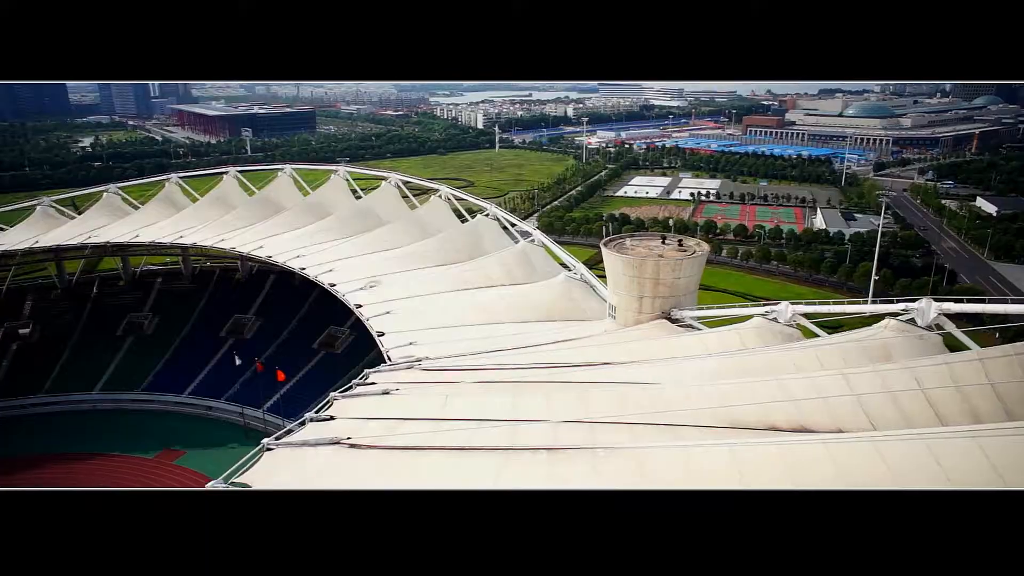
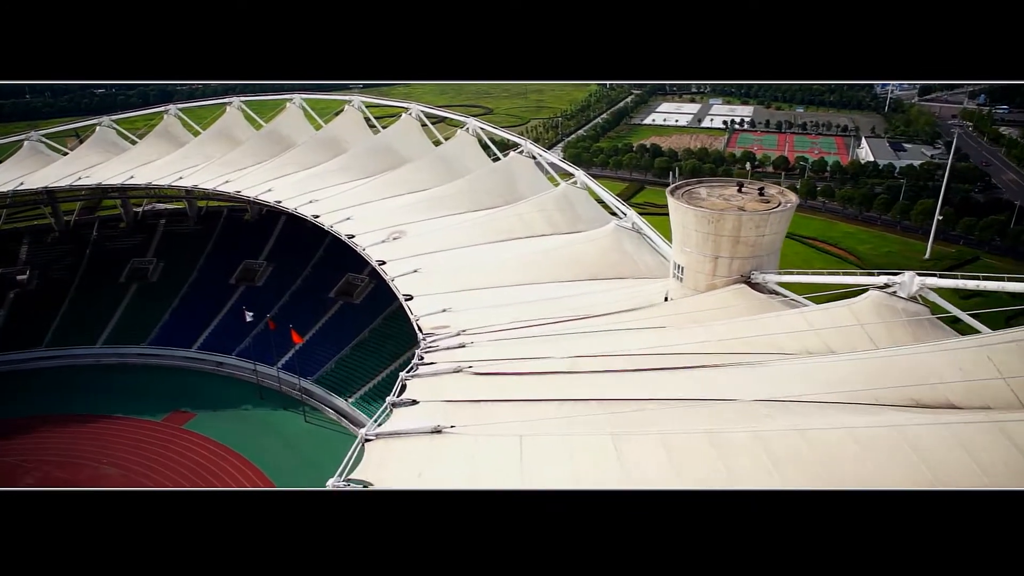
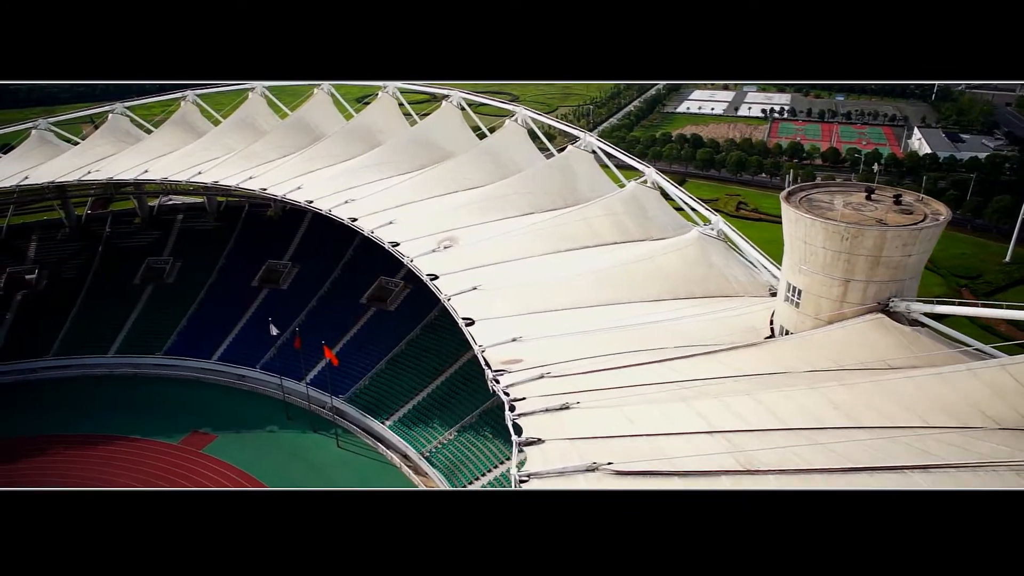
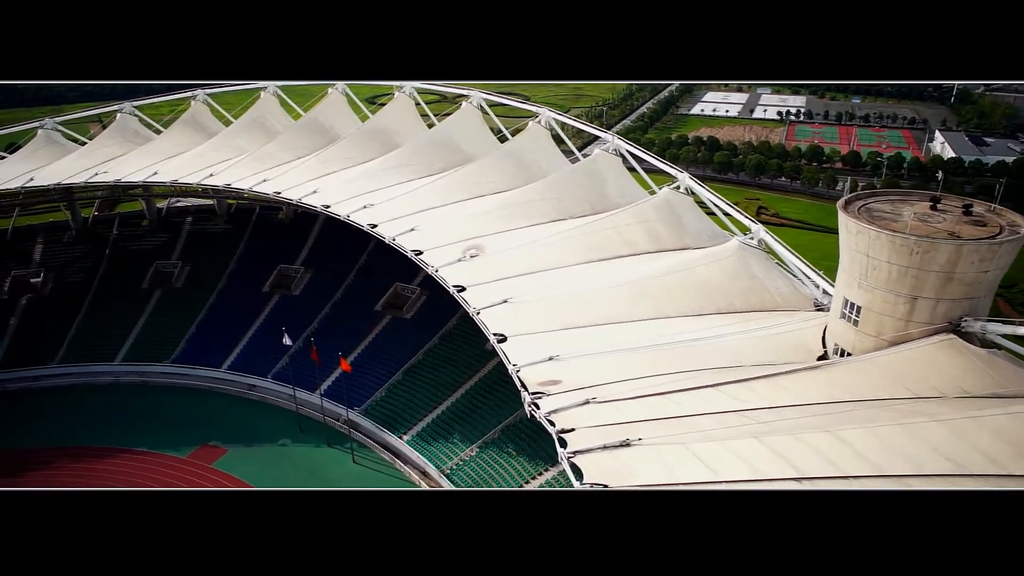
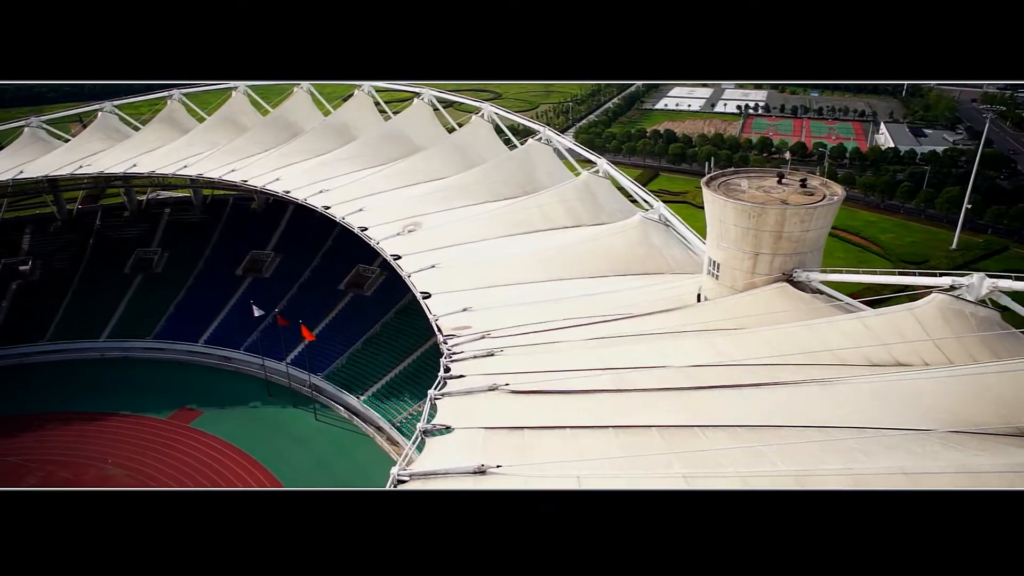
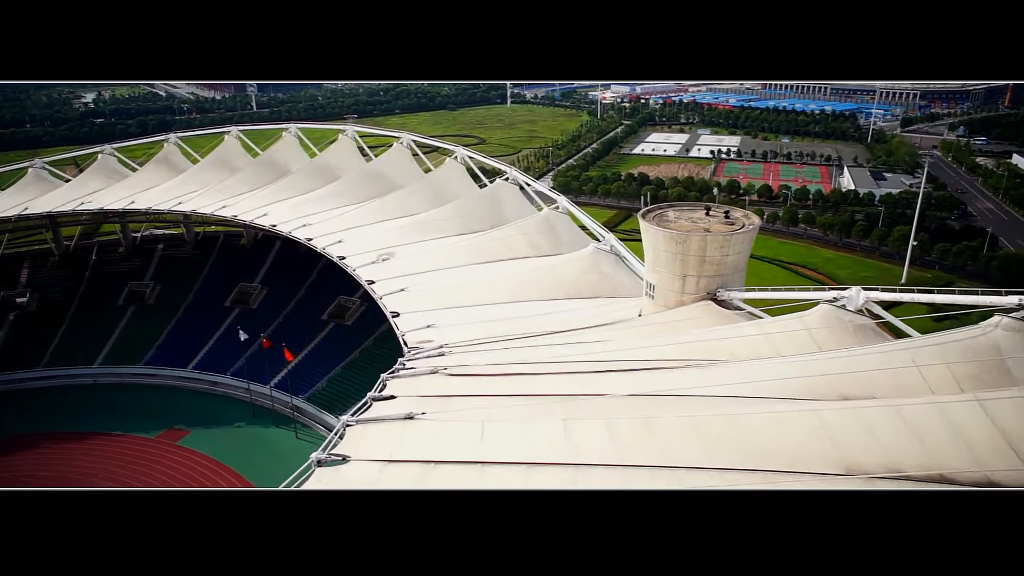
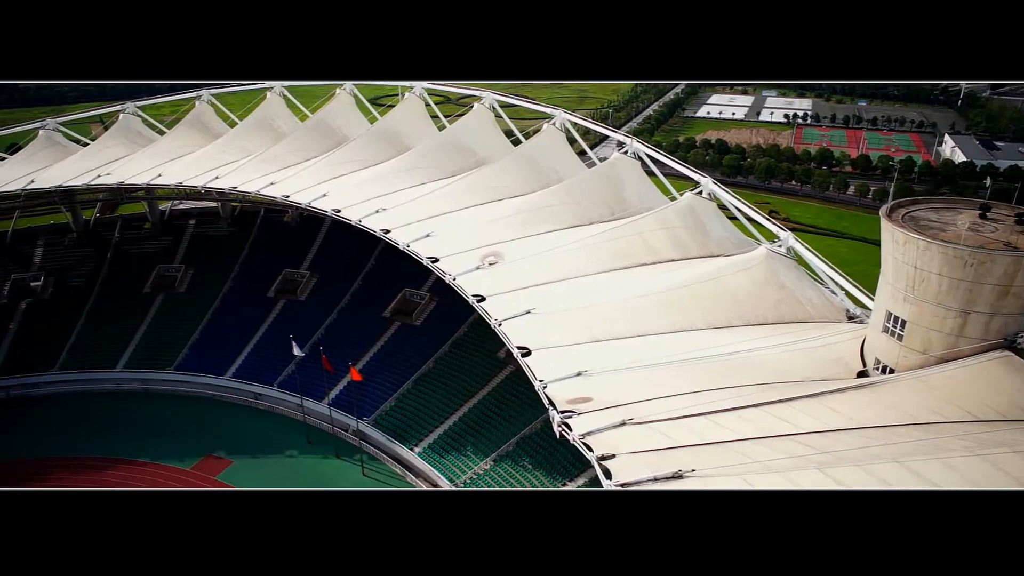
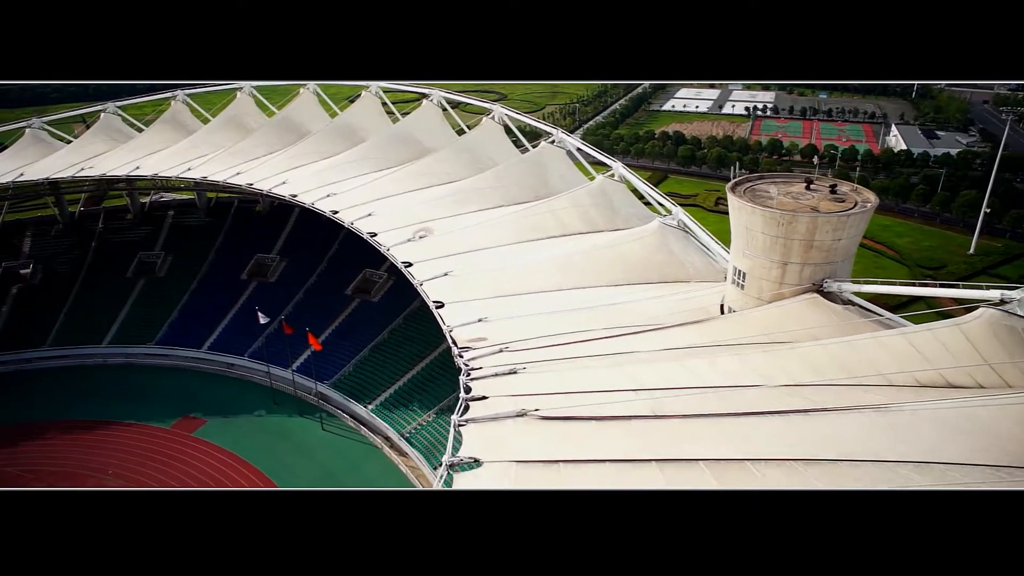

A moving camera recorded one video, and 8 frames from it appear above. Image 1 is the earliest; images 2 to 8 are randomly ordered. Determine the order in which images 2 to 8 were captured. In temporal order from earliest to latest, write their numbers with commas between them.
6, 2, 5, 8, 3, 4, 7
